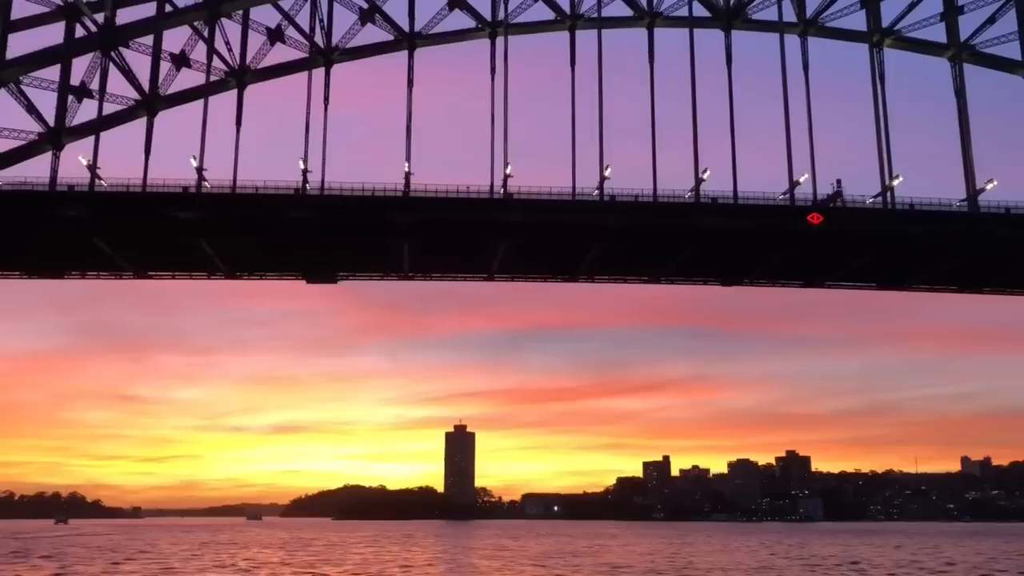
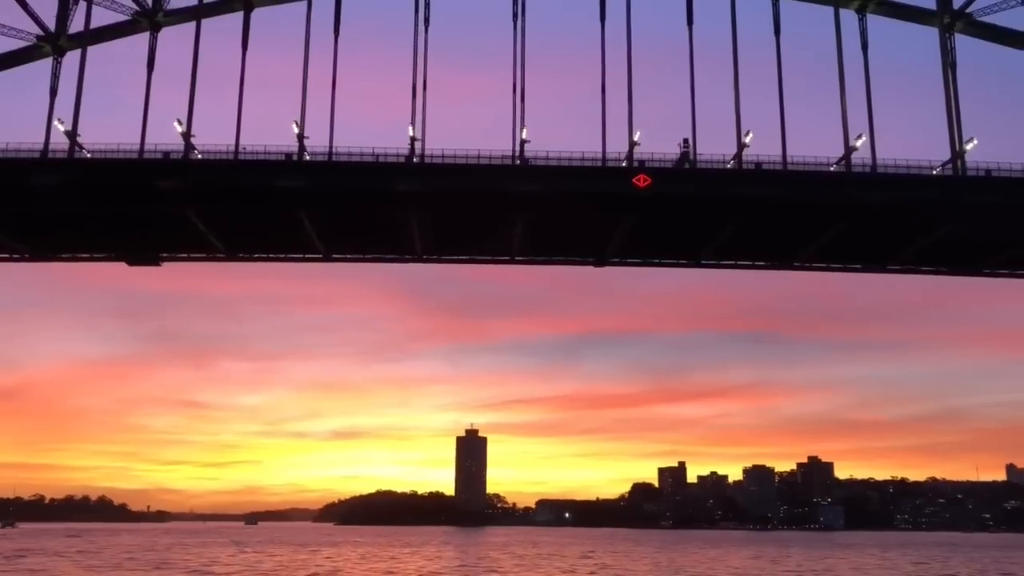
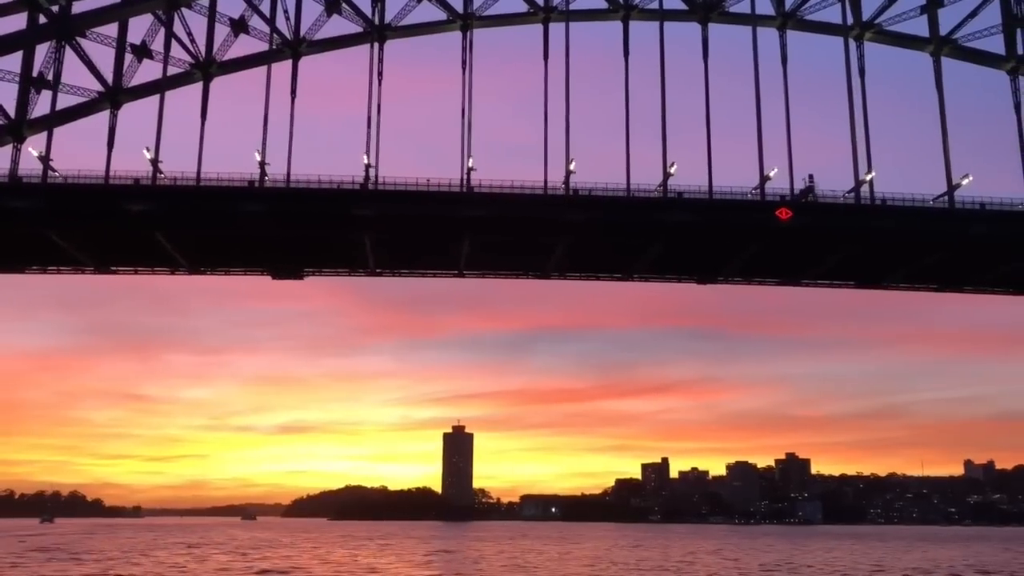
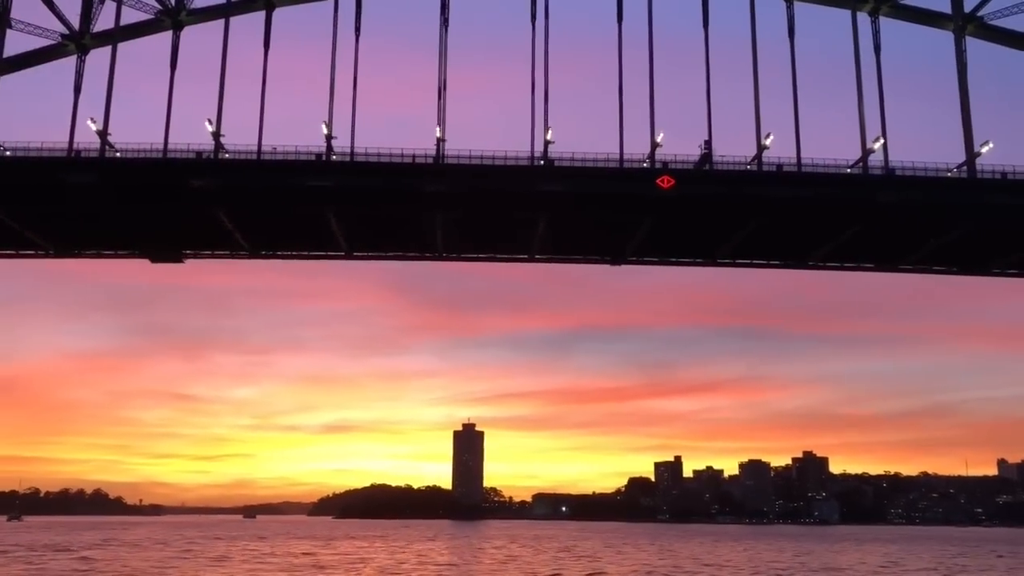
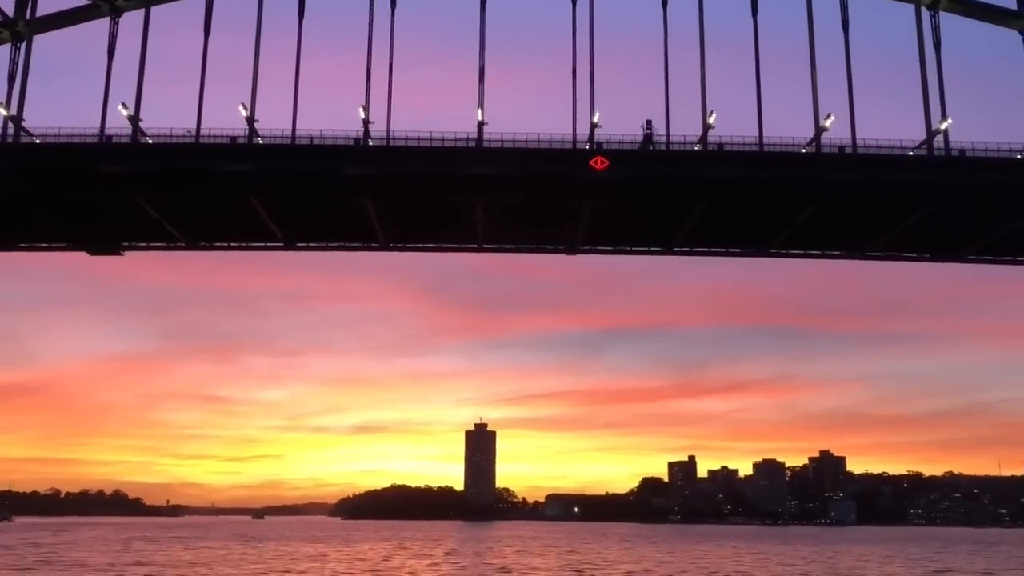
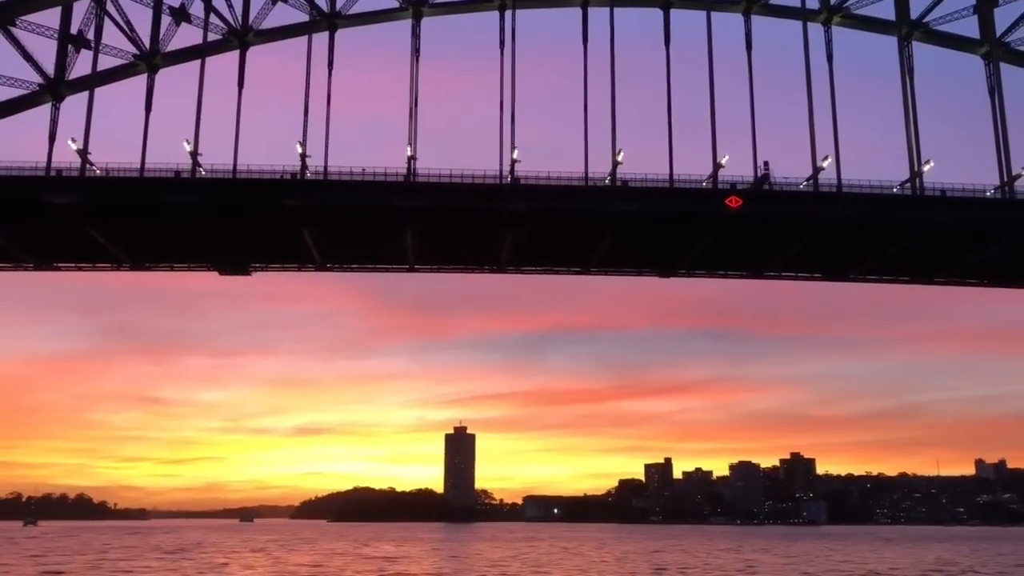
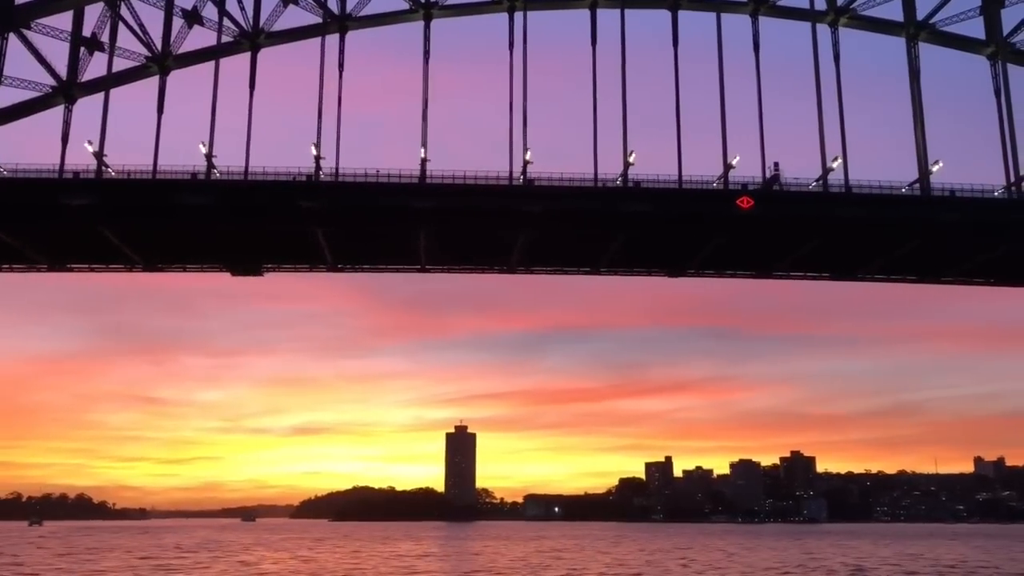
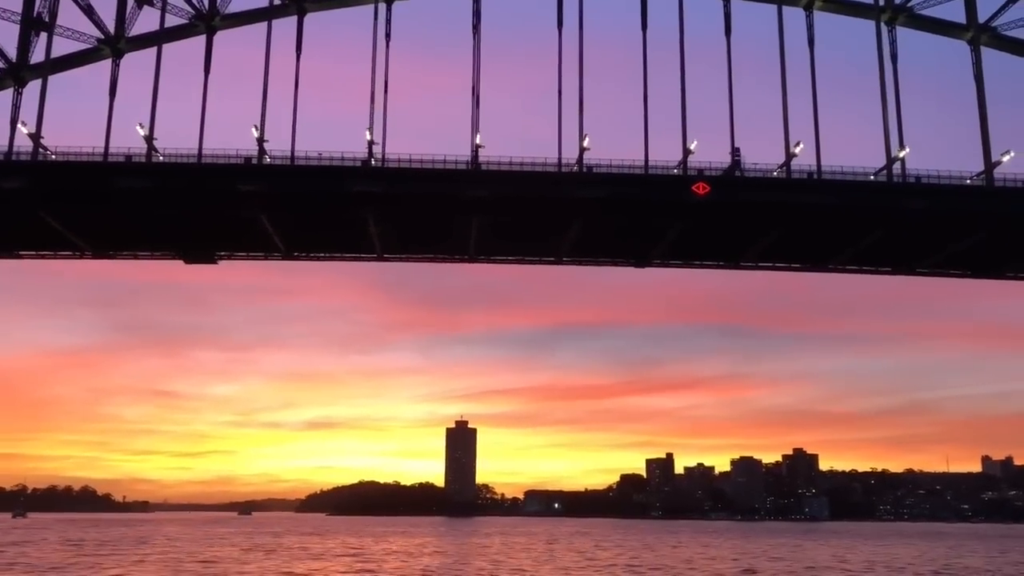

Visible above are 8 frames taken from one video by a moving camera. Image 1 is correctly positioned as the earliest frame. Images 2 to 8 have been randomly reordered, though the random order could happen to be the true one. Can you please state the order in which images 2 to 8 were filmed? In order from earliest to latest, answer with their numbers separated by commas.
3, 7, 6, 8, 4, 2, 5
